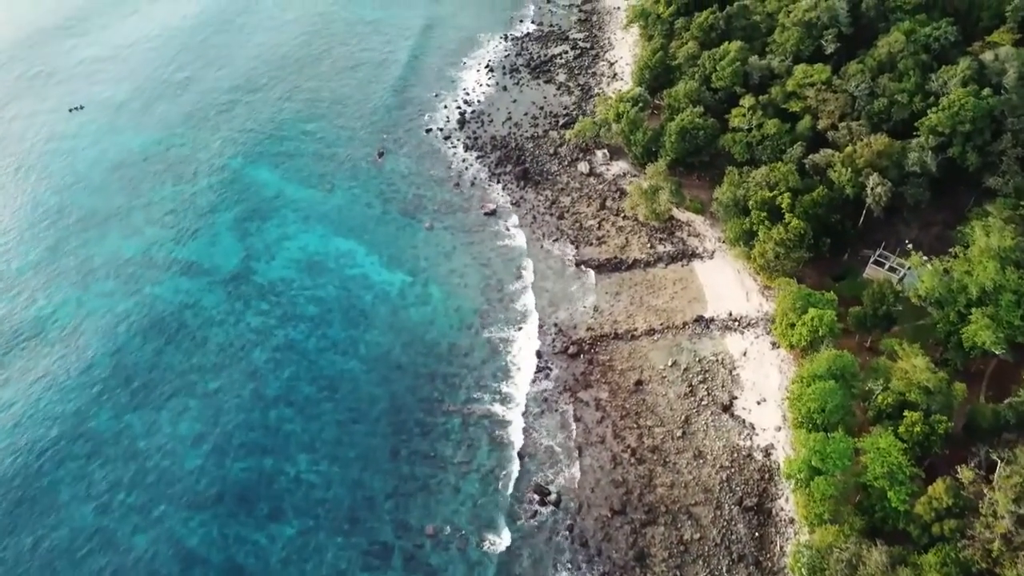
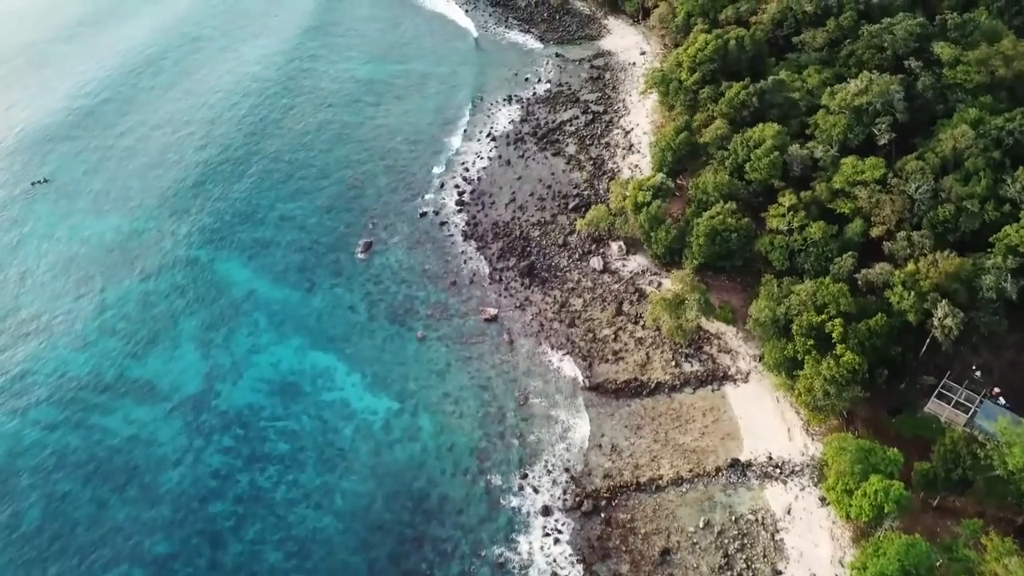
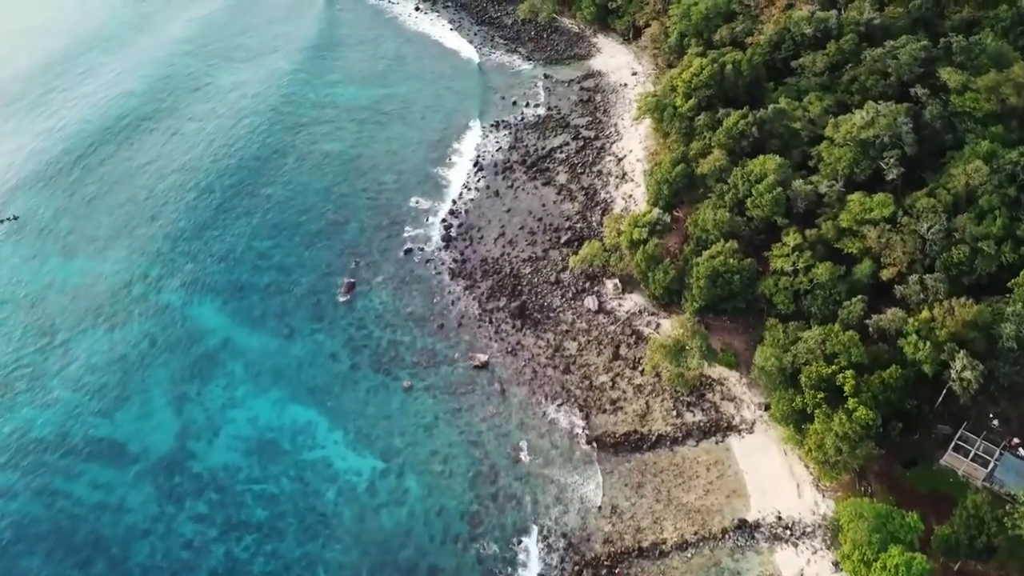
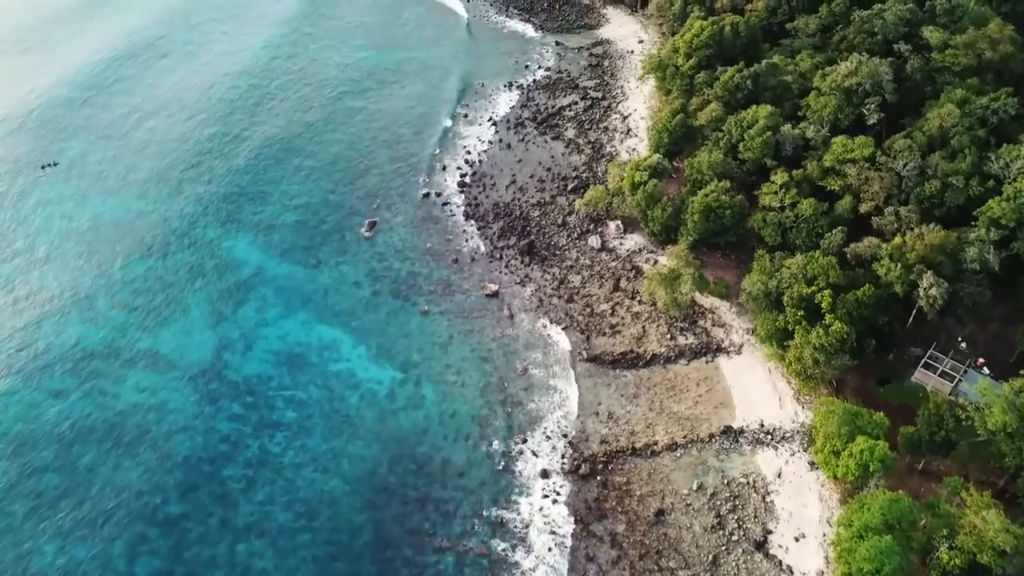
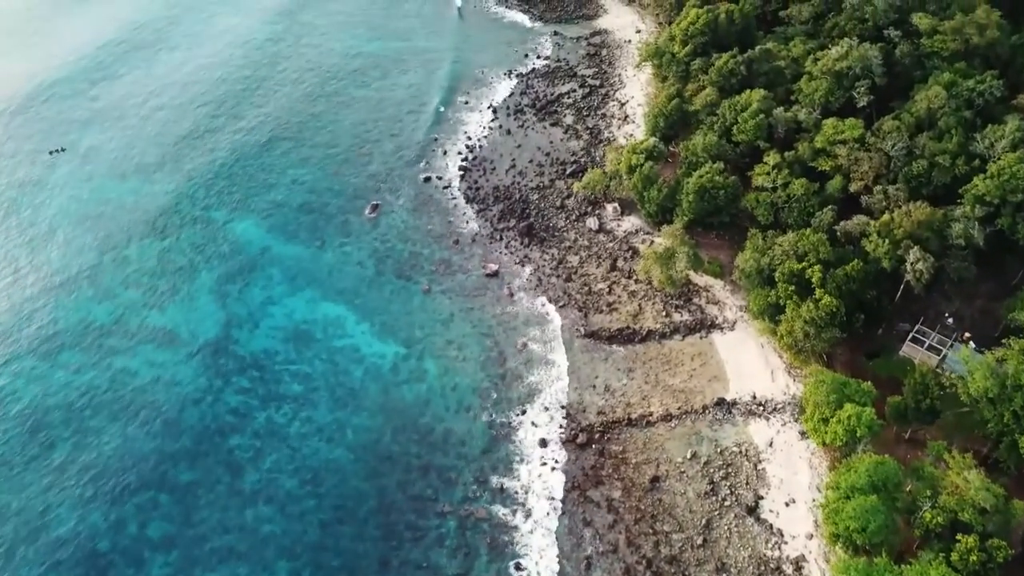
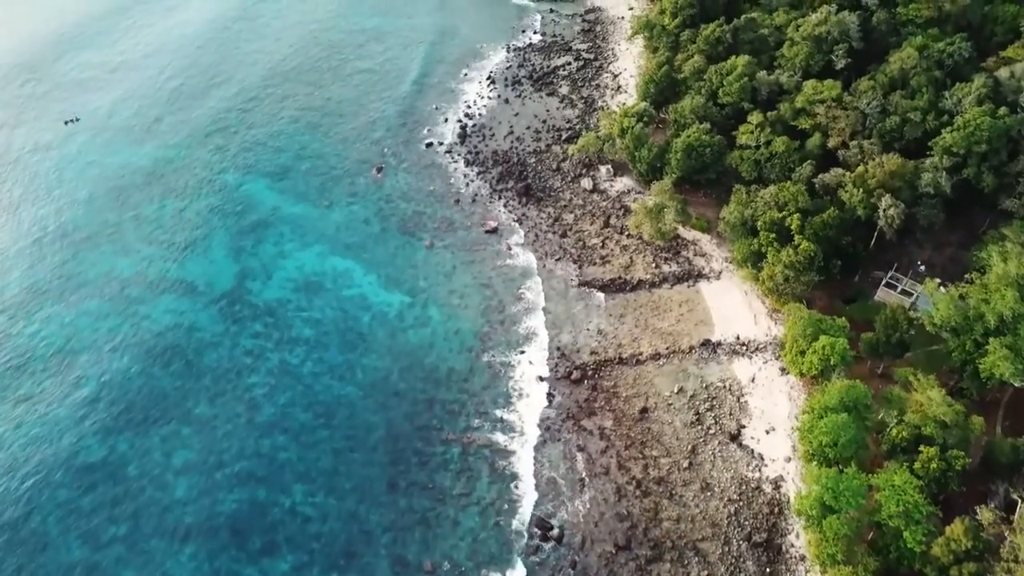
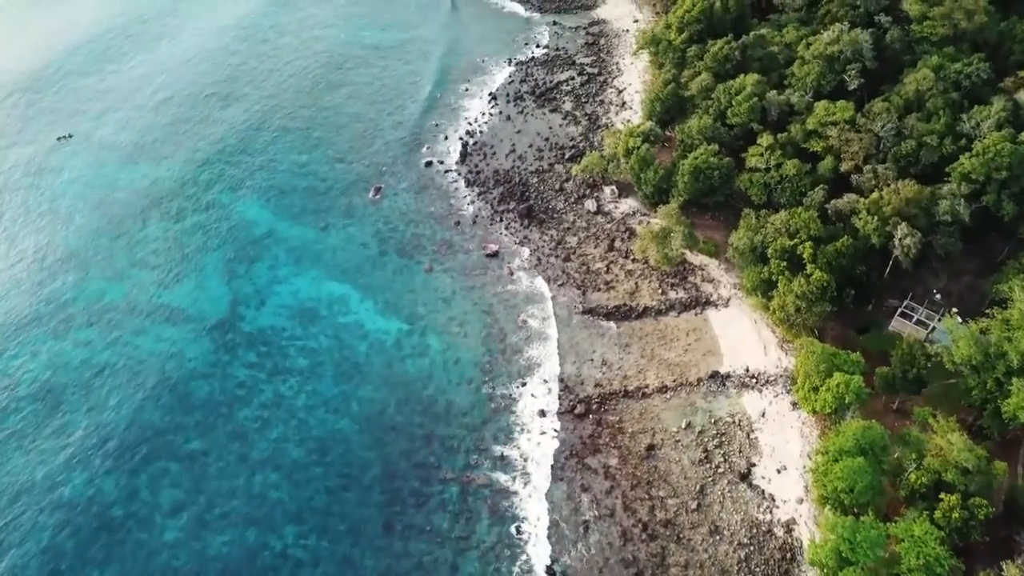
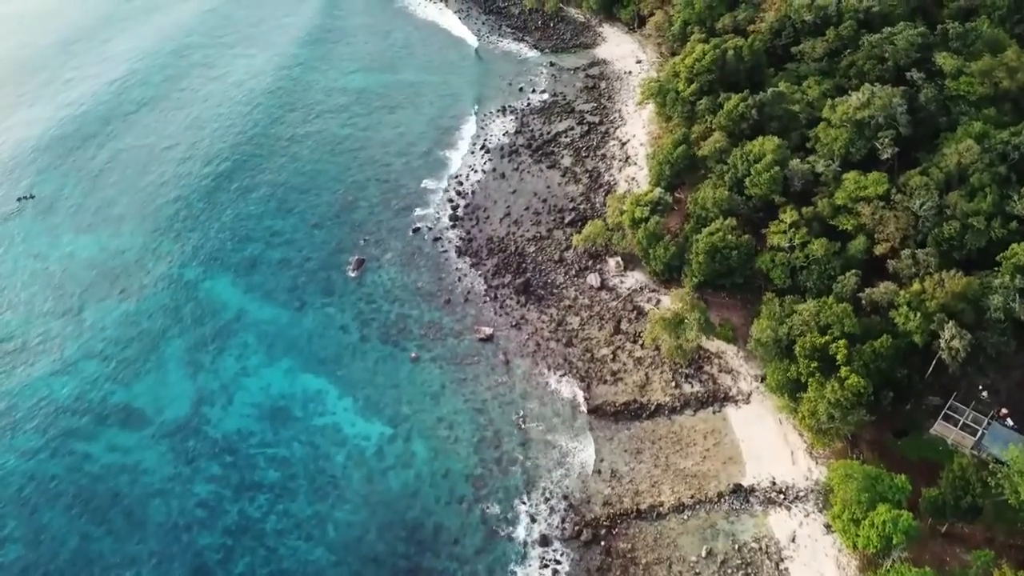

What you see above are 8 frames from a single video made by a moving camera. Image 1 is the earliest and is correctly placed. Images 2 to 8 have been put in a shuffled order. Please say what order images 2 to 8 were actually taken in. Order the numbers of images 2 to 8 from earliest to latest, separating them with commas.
6, 7, 5, 4, 2, 8, 3
